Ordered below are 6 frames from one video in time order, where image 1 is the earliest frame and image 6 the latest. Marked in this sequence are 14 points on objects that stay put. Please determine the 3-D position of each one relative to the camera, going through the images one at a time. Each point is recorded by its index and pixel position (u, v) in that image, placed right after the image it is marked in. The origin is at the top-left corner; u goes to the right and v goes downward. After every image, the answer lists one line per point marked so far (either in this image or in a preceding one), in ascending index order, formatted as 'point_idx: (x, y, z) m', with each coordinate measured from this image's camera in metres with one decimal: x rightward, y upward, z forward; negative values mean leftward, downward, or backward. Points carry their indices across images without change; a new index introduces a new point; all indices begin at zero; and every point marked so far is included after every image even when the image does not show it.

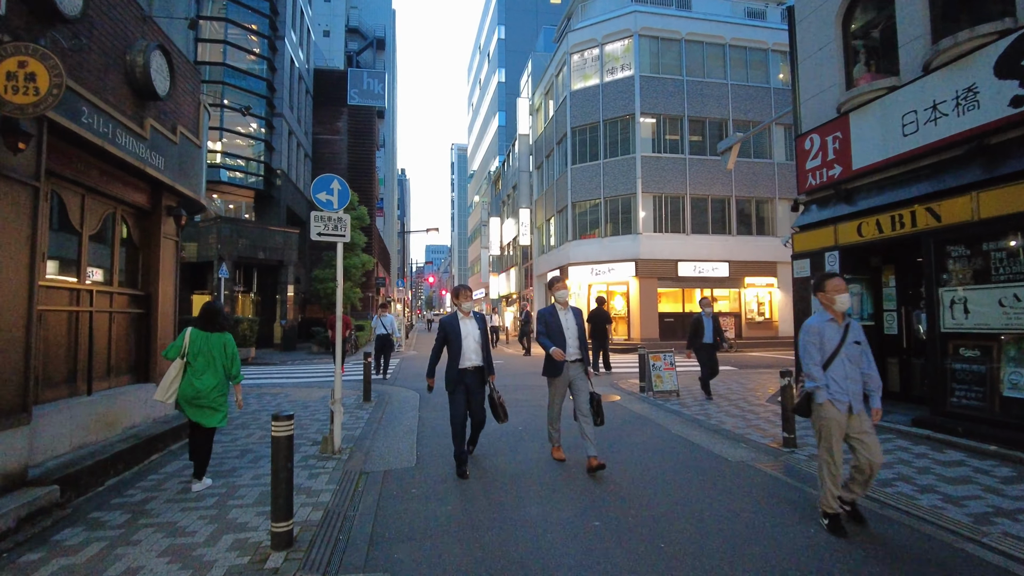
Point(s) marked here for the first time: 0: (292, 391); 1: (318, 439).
0: (-4.6, -2.1, +11.9) m
1: (-2.4, -1.9, +7.2) m
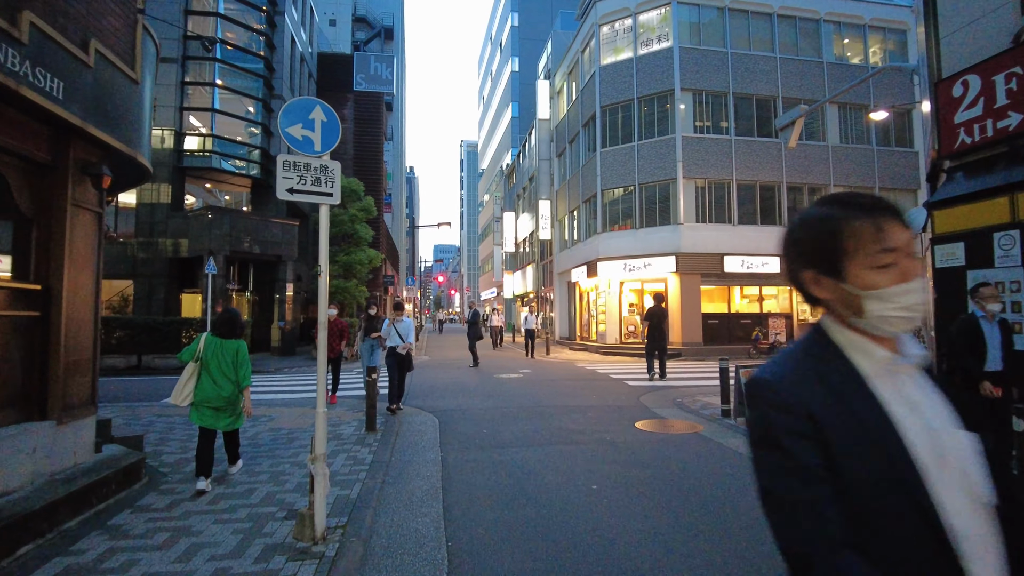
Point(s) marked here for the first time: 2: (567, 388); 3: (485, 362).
0: (-3.9, -2.1, +9.5) m
1: (-1.8, -1.8, +4.8) m
2: (+1.1, -2.1, +11.7) m
3: (-0.8, -2.3, +17.2) m
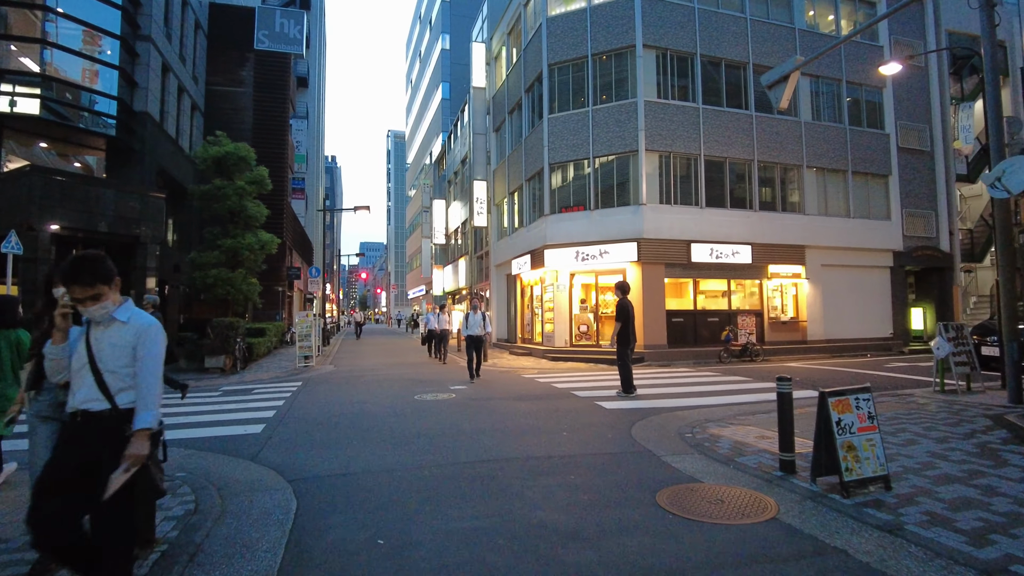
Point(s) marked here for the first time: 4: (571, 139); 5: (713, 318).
0: (-4.6, -1.8, +5.2) m
1: (-1.9, -1.6, +0.7) m
2: (+0.1, -1.8, +8.0) m
3: (-2.5, -2.0, +13.2) m
4: (+1.9, +4.8, +18.4) m
5: (+6.4, -0.9, +17.9) m
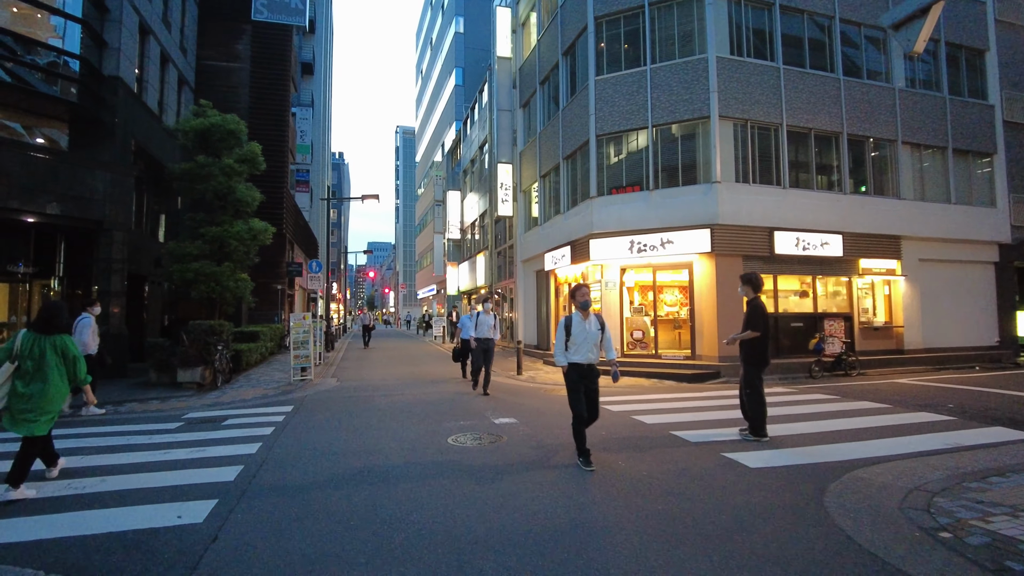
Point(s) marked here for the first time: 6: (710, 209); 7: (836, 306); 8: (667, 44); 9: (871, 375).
0: (-3.7, -1.7, +2.1) m
1: (-1.1, -1.5, -2.3) m
2: (+1.0, -1.7, +4.9) m
3: (-1.5, -1.9, +10.1) m
4: (+3.0, +4.9, +15.3) m
5: (+7.4, -0.9, +14.8) m
6: (+4.8, +1.9, +13.9) m
7: (+8.8, -0.5, +15.4) m
8: (+4.0, +6.4, +14.9) m
9: (+8.9, -2.2, +14.1) m
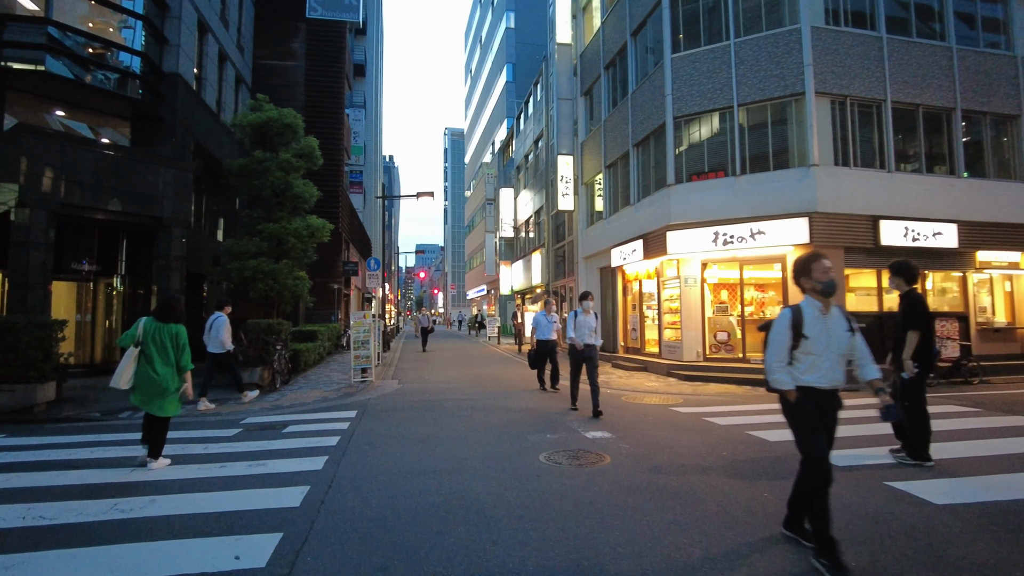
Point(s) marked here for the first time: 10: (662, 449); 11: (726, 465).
0: (-3.0, -1.6, +1.4) m
1: (-0.8, -1.4, -3.3) m
2: (+1.9, -1.6, +3.7) m
3: (-0.2, -1.8, +9.2) m
4: (+4.7, +4.9, +14.0) m
5: (+9.1, -0.8, +13.1) m
6: (+6.4, +2.0, +12.5) m
7: (+10.5, -0.4, +13.6) m
8: (+5.7, +6.5, +13.5) m
9: (+10.5, -2.1, +12.3) m
10: (+1.7, -1.8, +6.4) m
11: (+2.2, -1.7, +5.8) m
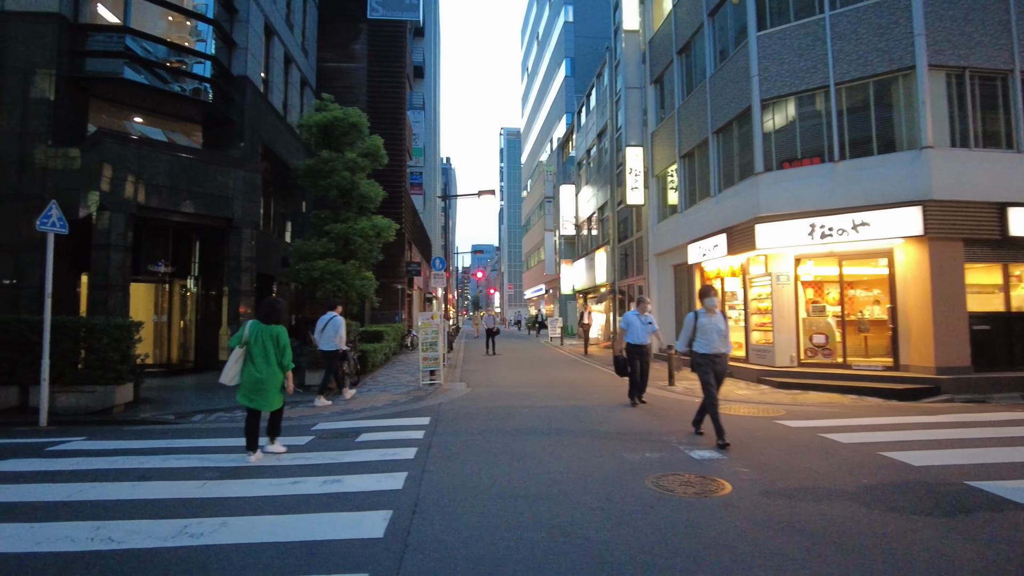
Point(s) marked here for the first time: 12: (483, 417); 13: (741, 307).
0: (-2.5, -1.6, +1.0) m
1: (-0.7, -1.4, -3.9) m
2: (+2.6, -1.6, +2.8) m
3: (+1.0, -1.8, +8.4) m
4: (+6.3, +5.0, +12.7) m
5: (+10.6, -0.7, +11.4) m
6: (+7.9, +2.1, +11.1) m
7: (+12.1, -0.3, +11.8) m
8: (+7.3, +6.5, +12.2) m
9: (+12.0, -2.0, +10.5) m
10: (+2.7, -1.7, +5.5) m
11: (+3.1, -1.7, +4.9) m
12: (-0.4, -1.9, +8.3) m
13: (+5.6, -0.5, +13.9) m
